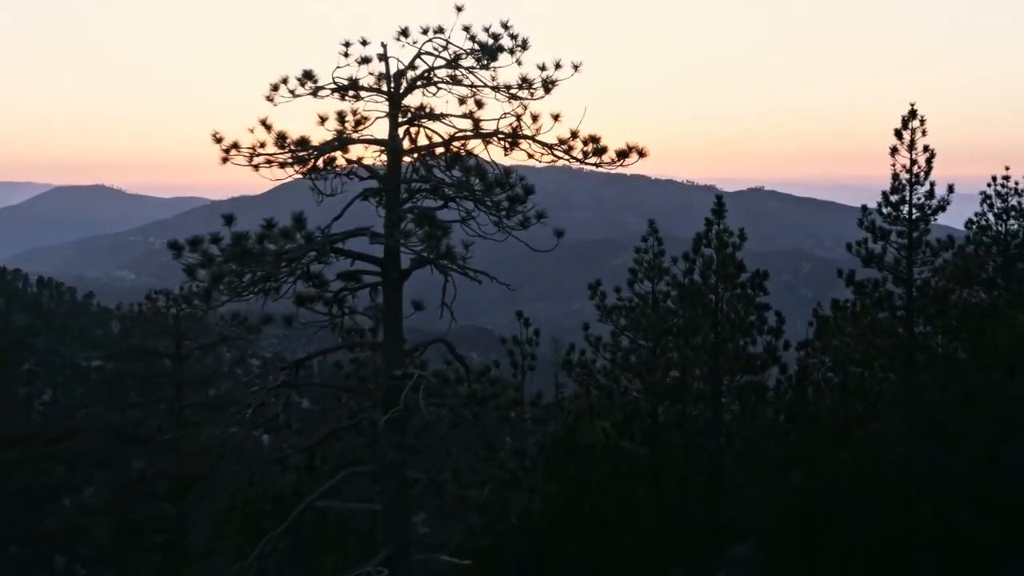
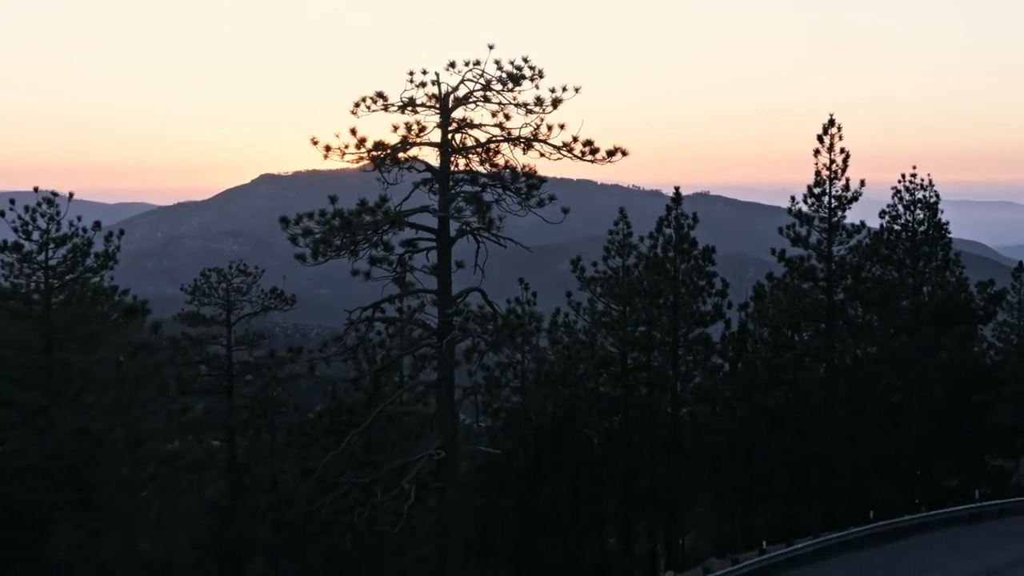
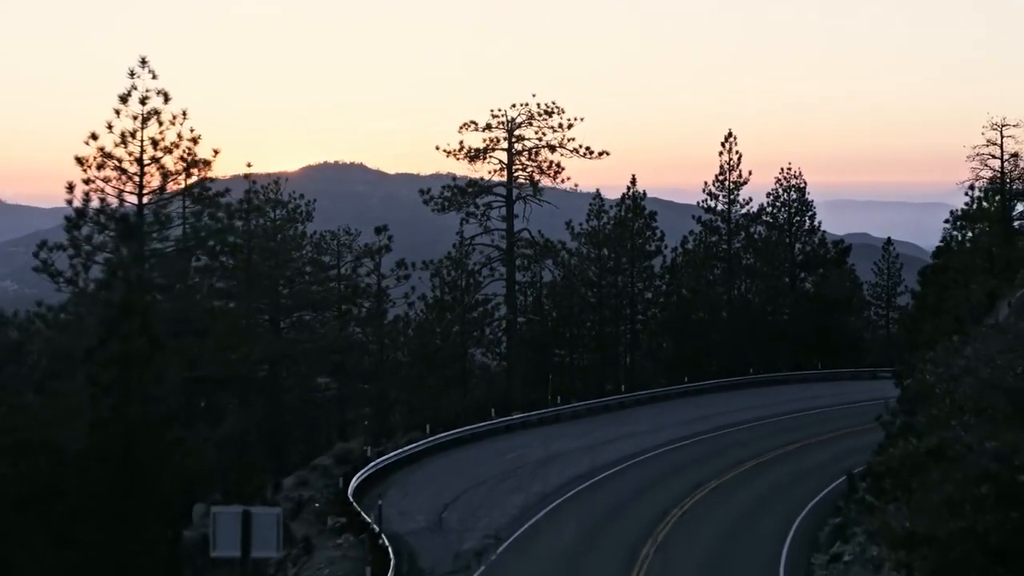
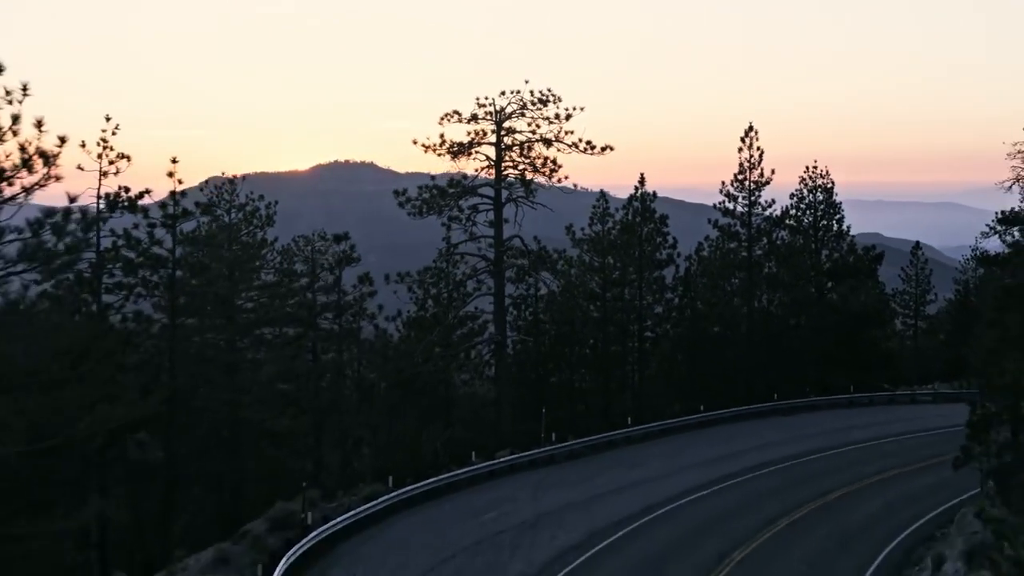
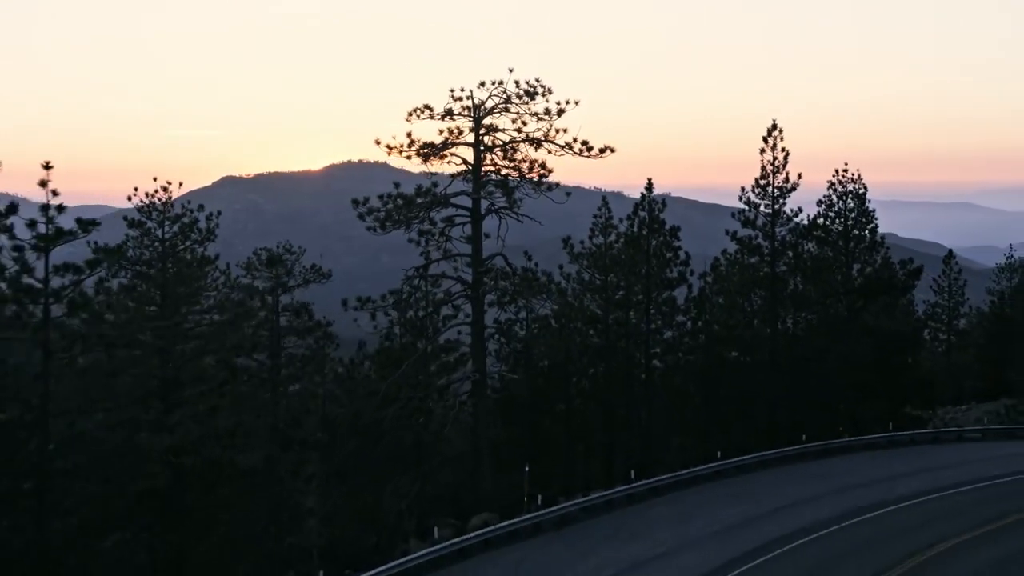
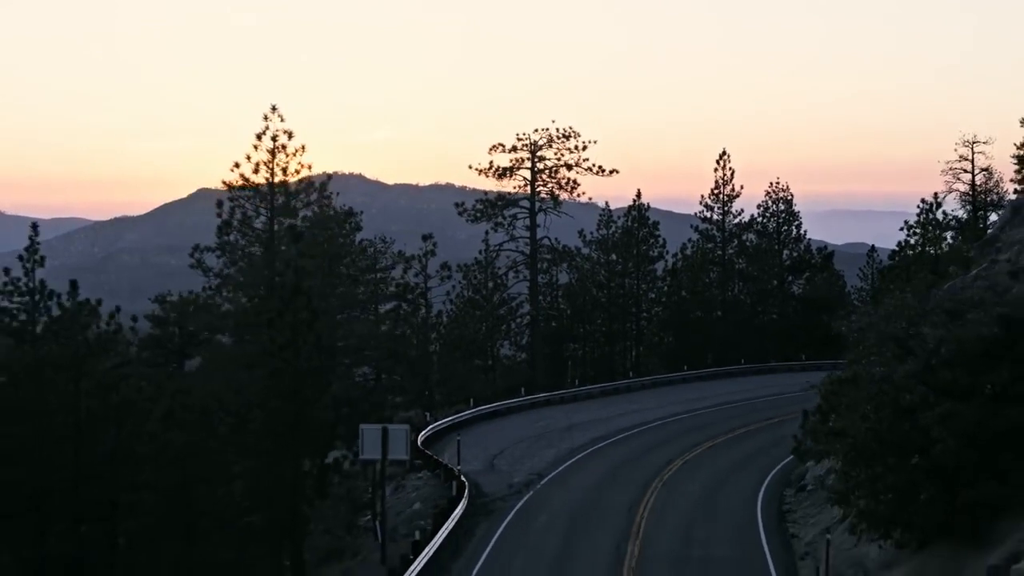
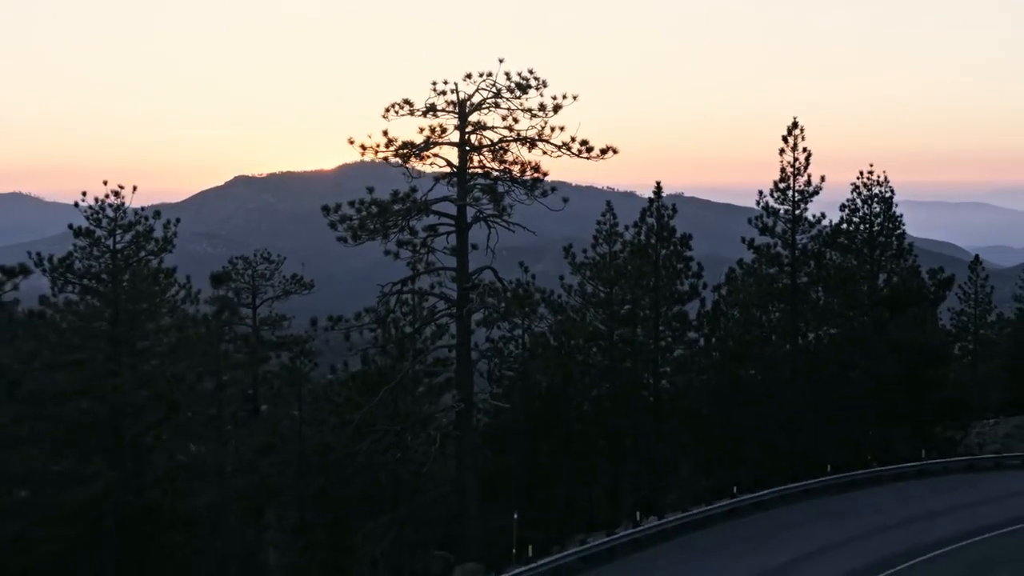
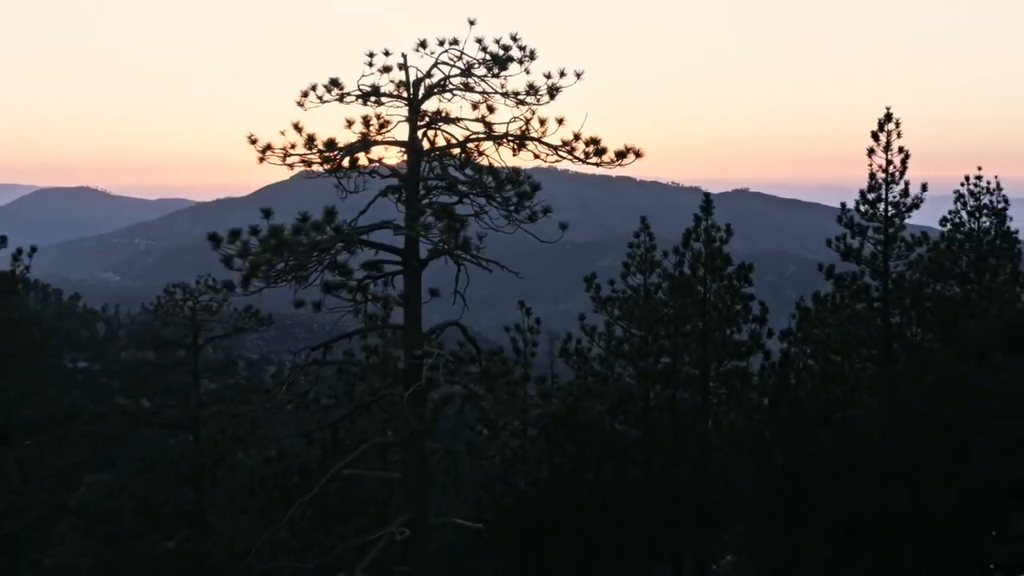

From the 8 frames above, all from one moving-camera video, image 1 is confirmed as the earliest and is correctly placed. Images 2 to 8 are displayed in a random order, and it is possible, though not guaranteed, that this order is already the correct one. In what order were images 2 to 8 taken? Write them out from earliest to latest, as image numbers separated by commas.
8, 2, 7, 5, 4, 3, 6
